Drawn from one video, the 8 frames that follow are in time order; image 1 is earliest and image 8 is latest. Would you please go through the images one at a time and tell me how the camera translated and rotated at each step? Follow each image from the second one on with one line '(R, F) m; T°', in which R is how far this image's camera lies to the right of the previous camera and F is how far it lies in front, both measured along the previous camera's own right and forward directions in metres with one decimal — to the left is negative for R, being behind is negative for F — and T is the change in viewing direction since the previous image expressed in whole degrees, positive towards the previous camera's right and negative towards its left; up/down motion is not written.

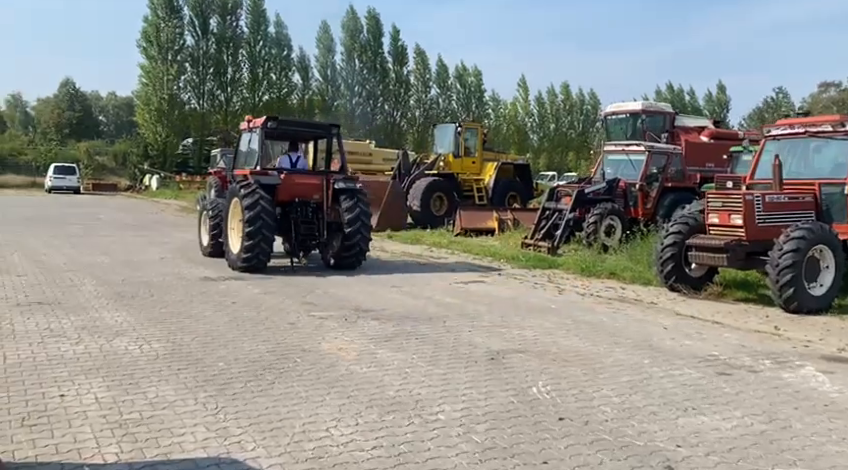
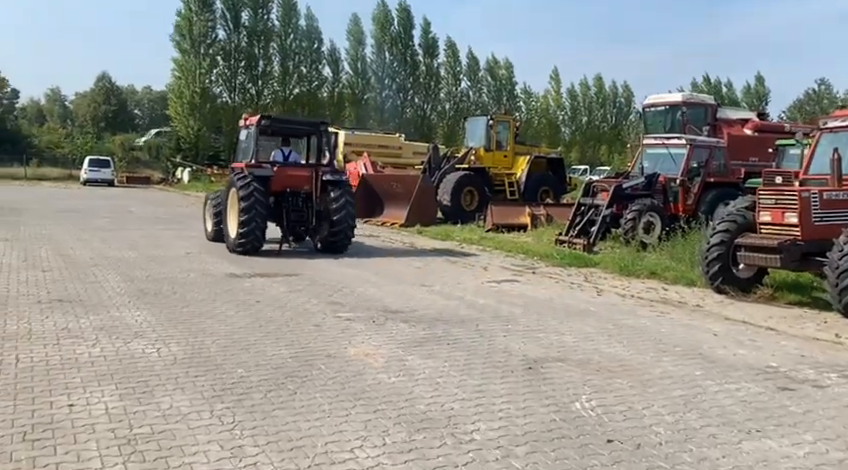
(0.0, +0.4) m; -2°
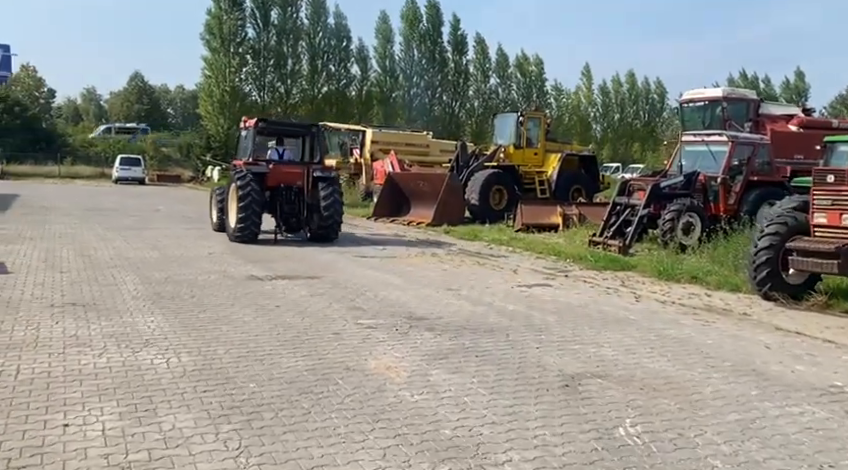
(0.0, +0.4) m; -2°
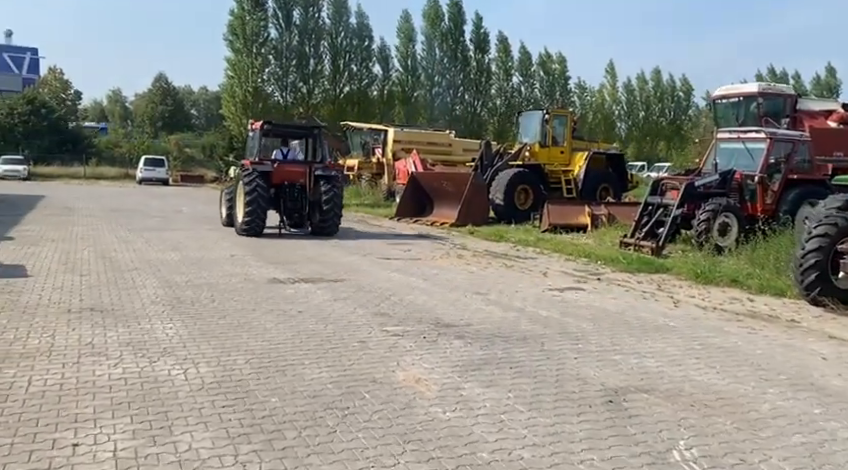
(-0.1, +0.3) m; -2°
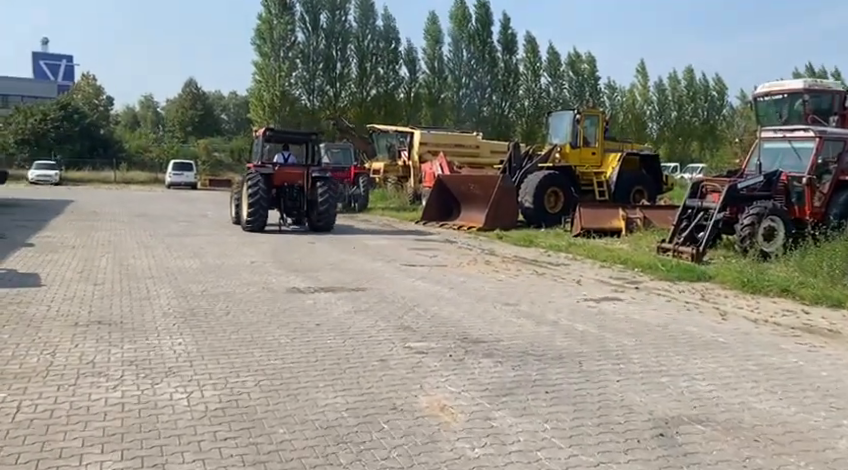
(0.0, +0.5) m; -2°
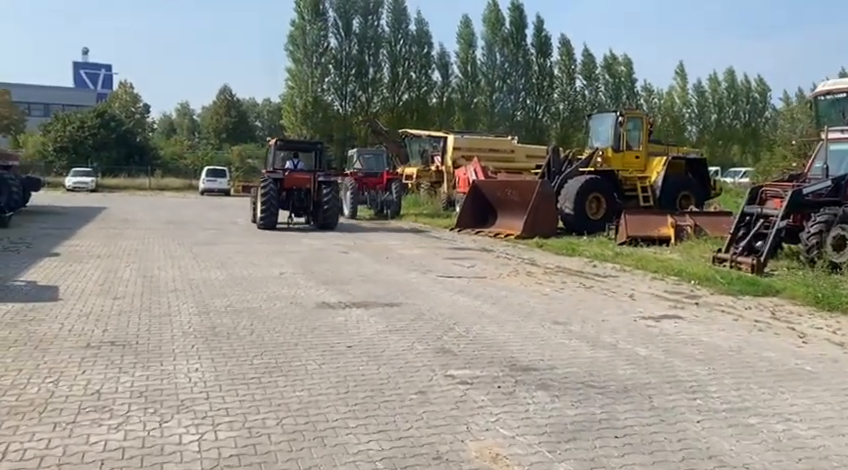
(-0.1, +0.7) m; -2°
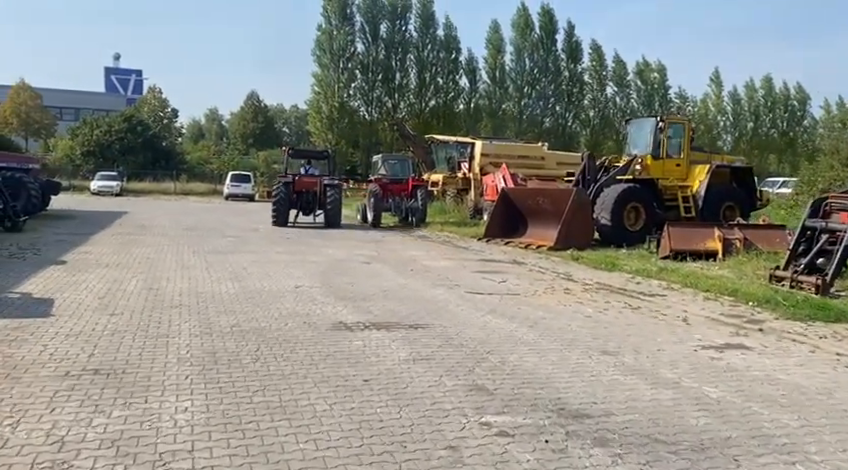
(0.0, +0.9) m; -2°
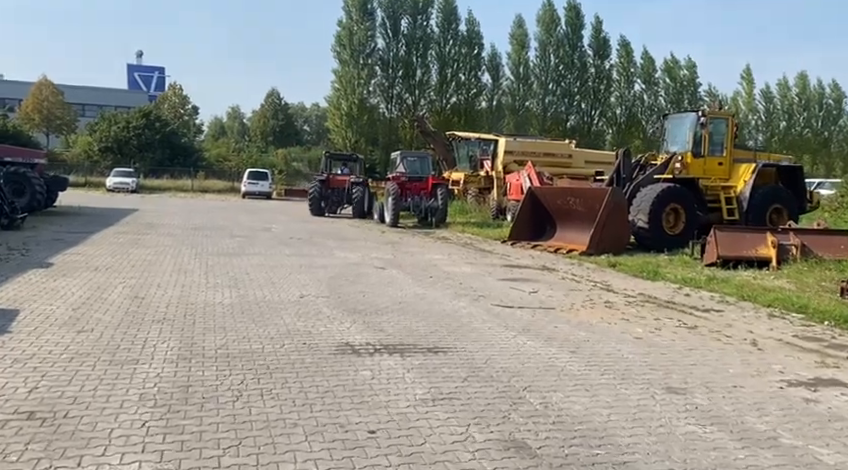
(0.0, +1.2) m; -1°
